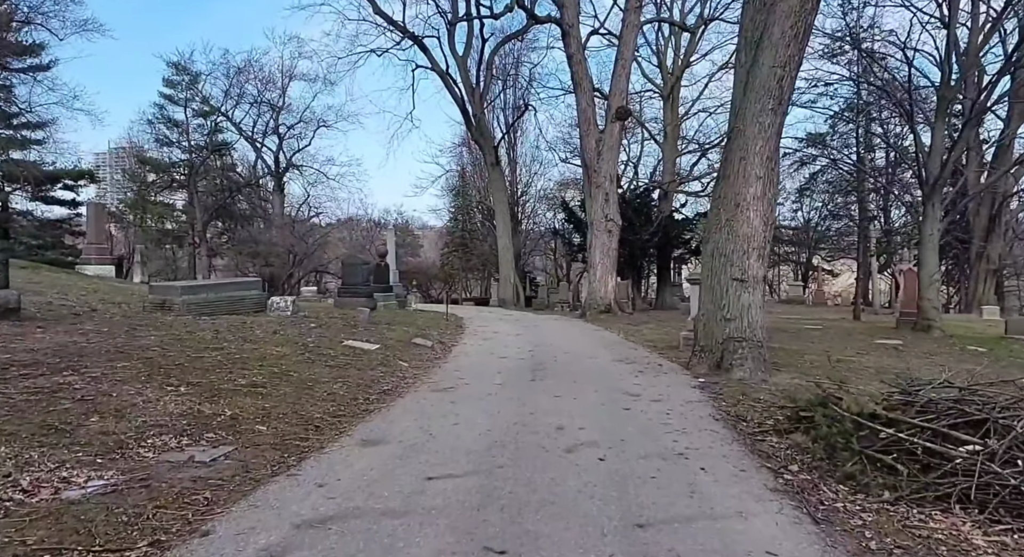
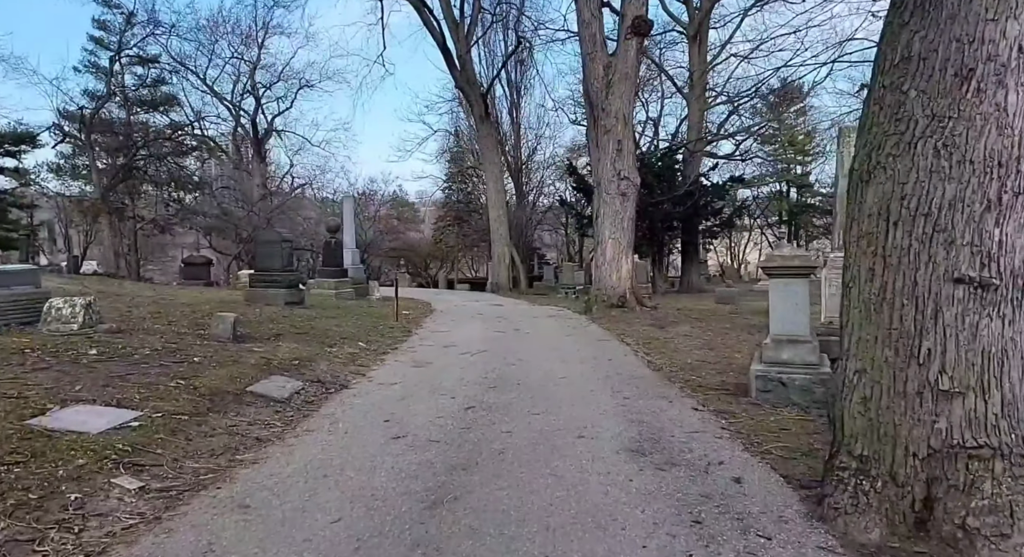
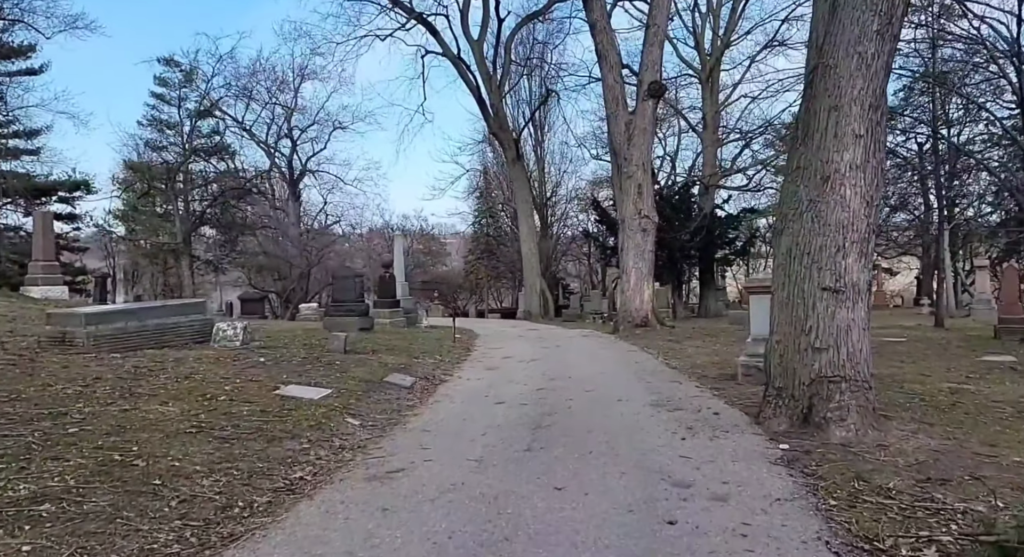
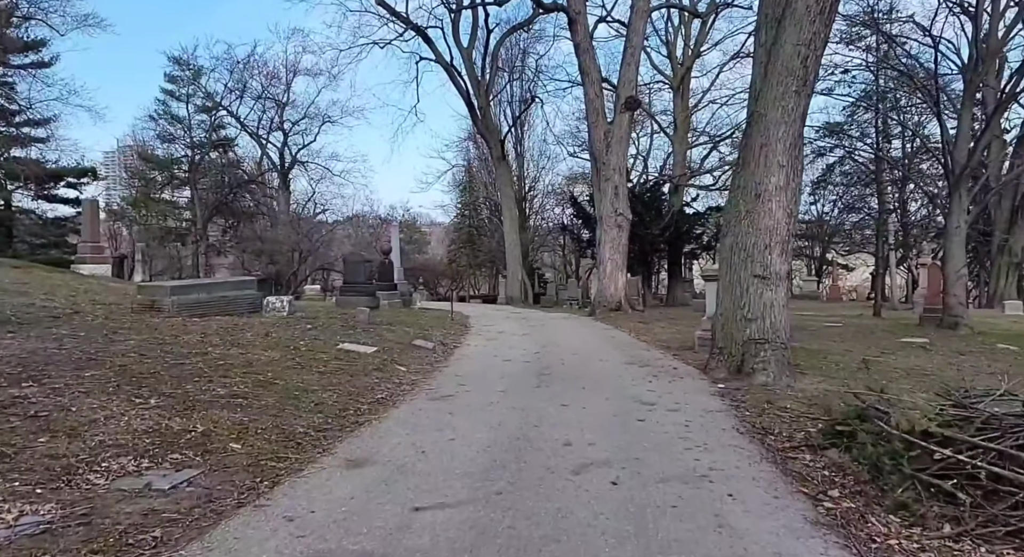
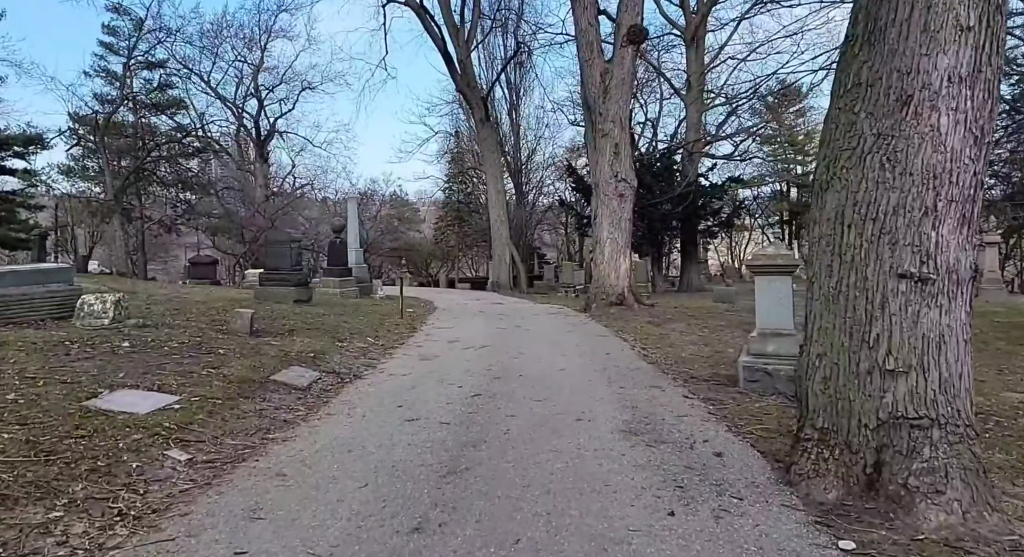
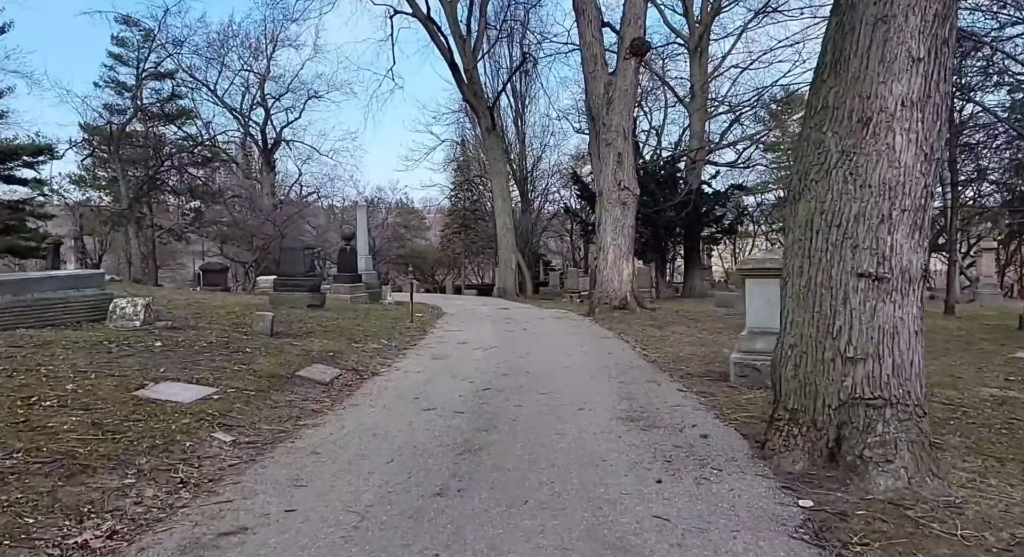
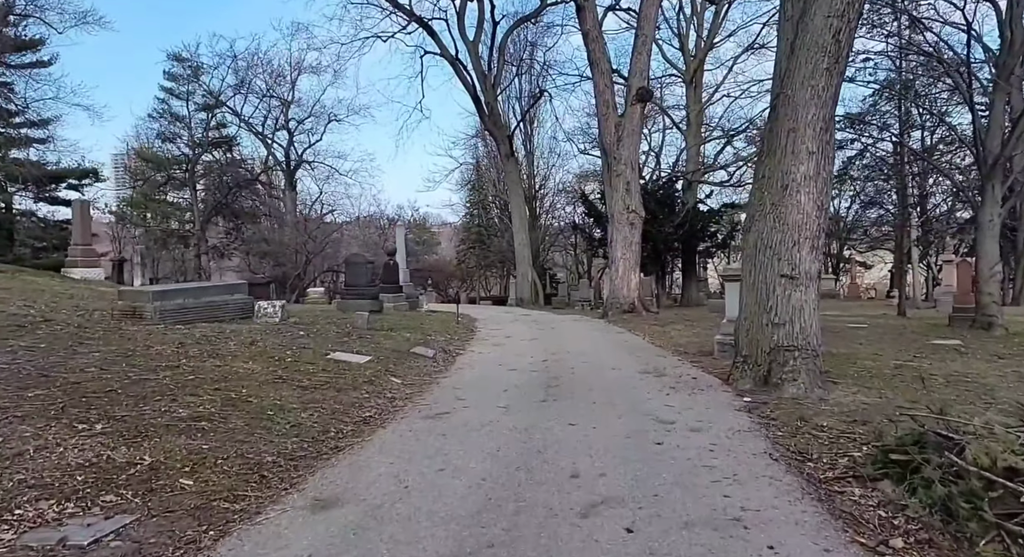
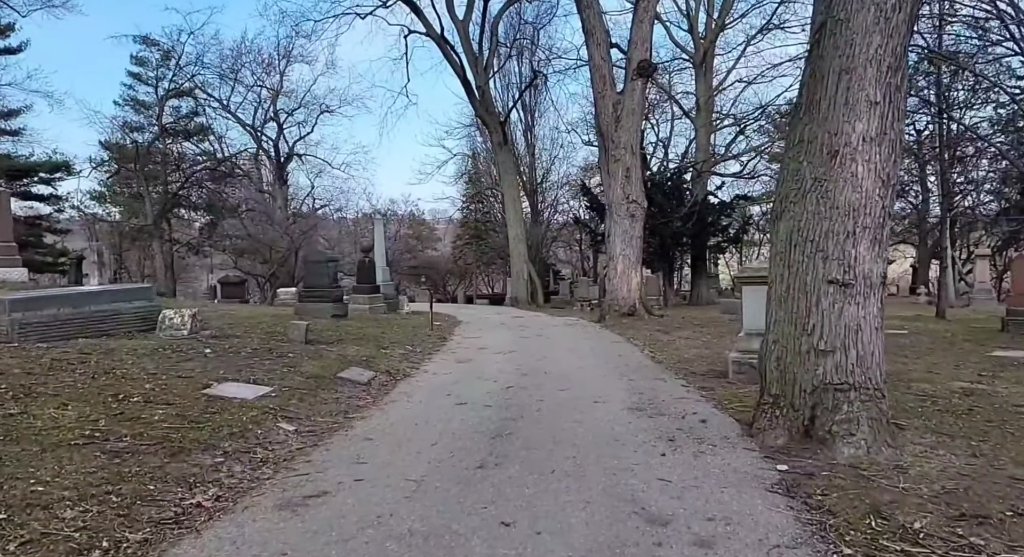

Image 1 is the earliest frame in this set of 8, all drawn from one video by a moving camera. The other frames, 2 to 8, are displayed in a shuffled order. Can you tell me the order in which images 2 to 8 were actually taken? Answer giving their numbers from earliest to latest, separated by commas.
4, 7, 3, 8, 6, 5, 2
